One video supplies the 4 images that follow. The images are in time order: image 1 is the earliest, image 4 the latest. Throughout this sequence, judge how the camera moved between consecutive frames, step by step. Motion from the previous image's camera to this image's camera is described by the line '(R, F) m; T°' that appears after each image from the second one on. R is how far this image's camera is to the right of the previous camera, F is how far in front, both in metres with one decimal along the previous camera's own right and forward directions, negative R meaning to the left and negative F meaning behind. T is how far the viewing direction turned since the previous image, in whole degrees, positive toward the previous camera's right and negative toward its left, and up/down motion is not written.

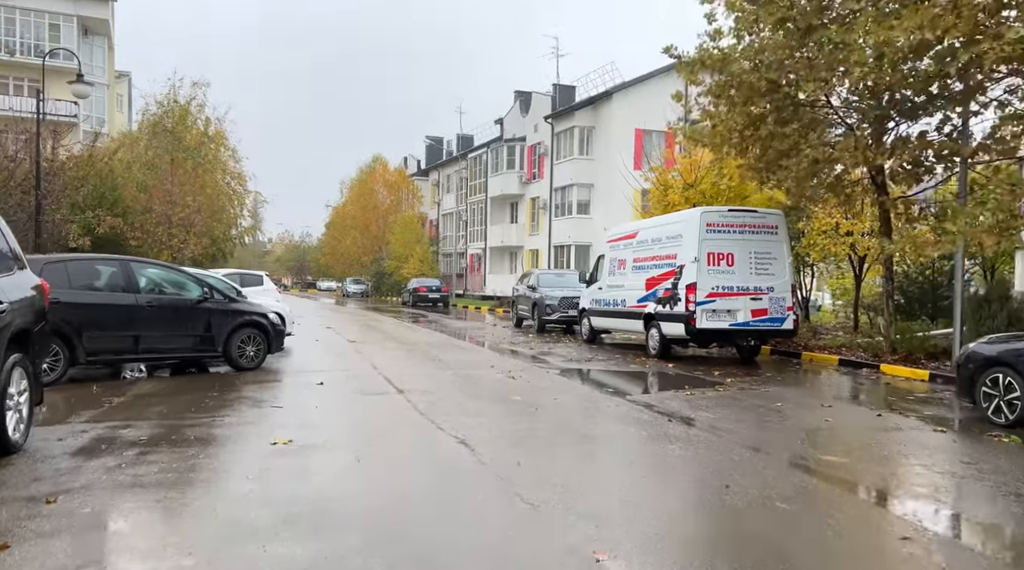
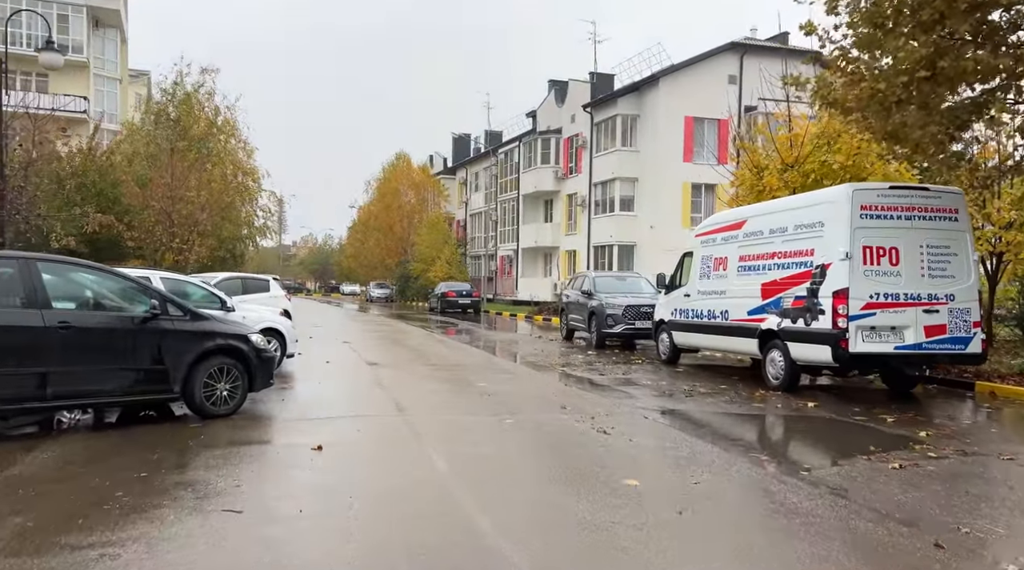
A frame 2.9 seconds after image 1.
(-0.7, +3.7) m; -2°
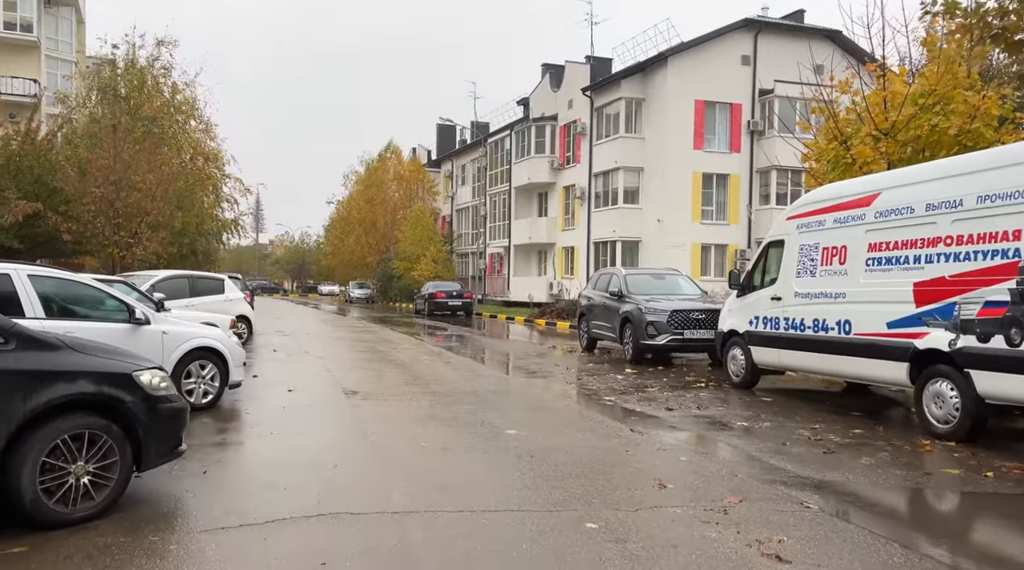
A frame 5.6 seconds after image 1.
(-0.6, +3.5) m; +1°
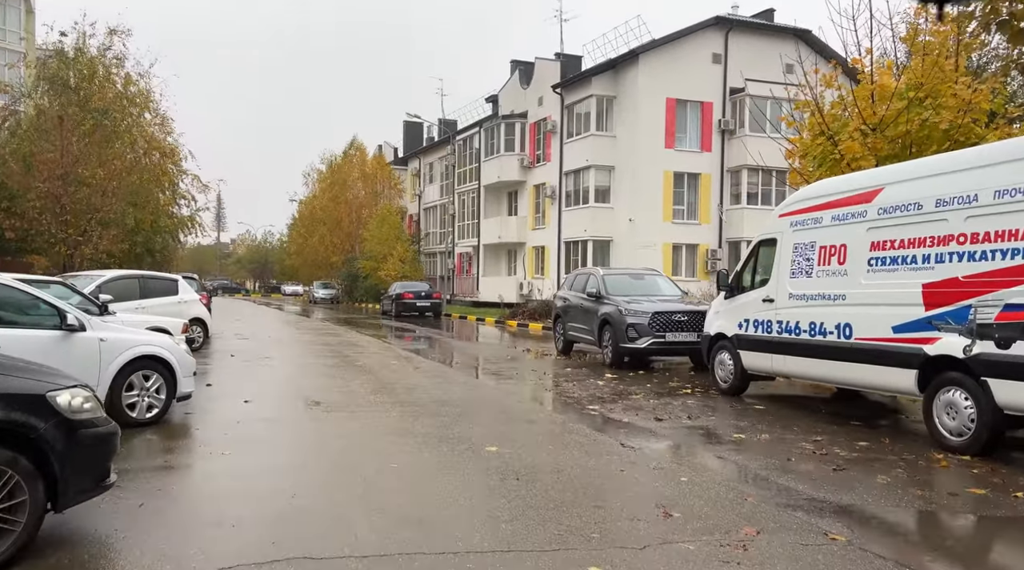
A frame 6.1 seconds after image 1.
(-0.1, +0.7) m; +2°
